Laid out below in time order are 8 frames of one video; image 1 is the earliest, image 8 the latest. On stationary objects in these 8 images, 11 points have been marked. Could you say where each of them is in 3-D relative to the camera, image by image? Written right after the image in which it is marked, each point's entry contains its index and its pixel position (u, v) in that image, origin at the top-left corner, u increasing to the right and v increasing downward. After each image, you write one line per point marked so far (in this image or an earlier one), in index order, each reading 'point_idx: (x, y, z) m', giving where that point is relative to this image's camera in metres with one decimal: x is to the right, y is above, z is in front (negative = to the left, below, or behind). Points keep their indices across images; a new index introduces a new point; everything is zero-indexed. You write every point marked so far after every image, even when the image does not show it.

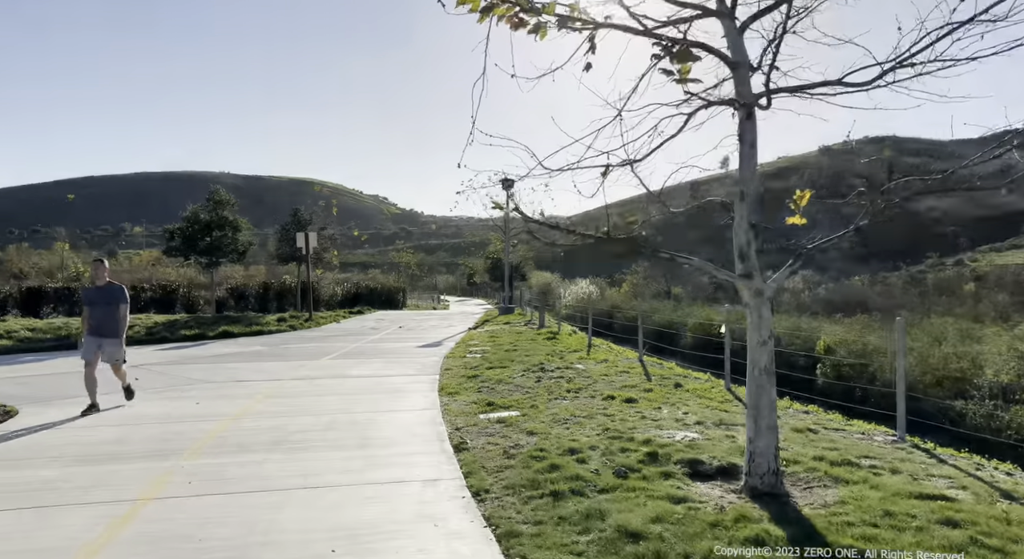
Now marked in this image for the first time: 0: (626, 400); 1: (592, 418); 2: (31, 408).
0: (+1.3, -1.3, +7.3) m
1: (+0.8, -1.4, +6.5) m
2: (-5.4, -1.5, +7.4) m
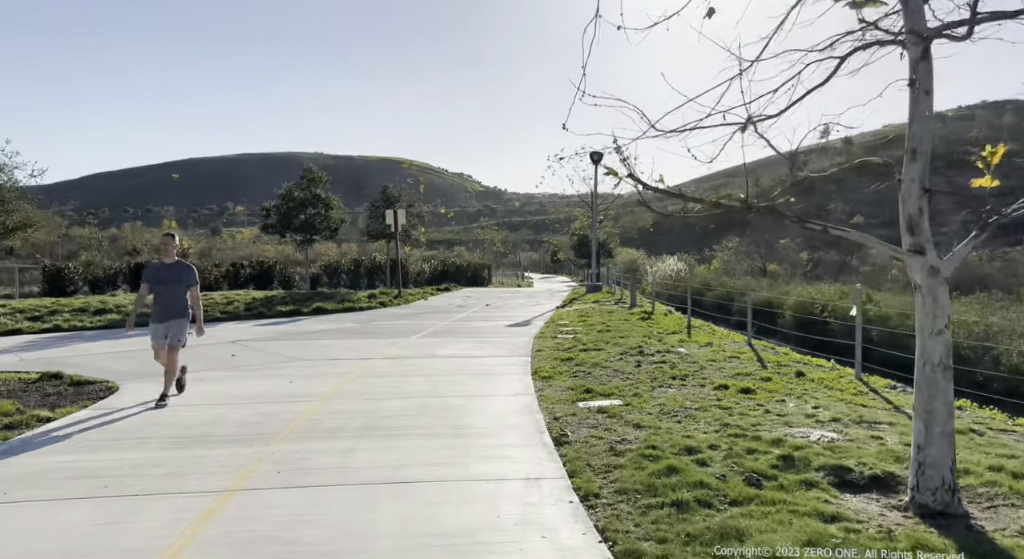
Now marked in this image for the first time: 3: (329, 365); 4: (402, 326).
0: (+2.3, -1.1, +6.6) m
1: (+1.7, -1.2, +5.8) m
2: (-4.3, -1.2, +7.5) m
3: (-2.4, -1.1, +8.6) m
4: (-2.3, -1.0, +13.6) m
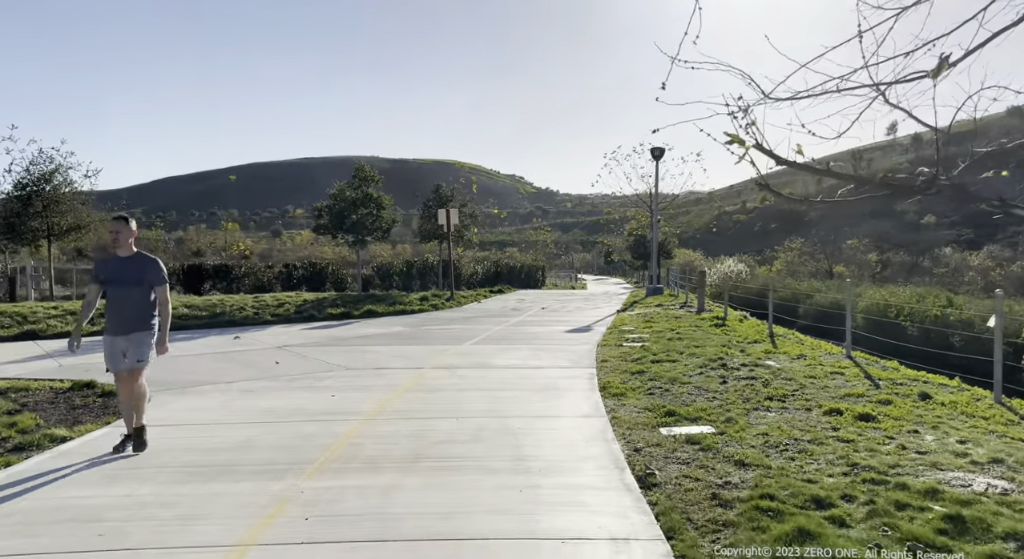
0: (+2.9, -1.1, +5.4) m
1: (+2.3, -1.2, +4.8) m
2: (-3.6, -1.2, +6.9) m
3: (-1.7, -1.2, +7.9) m
4: (-1.1, -1.0, +12.9) m
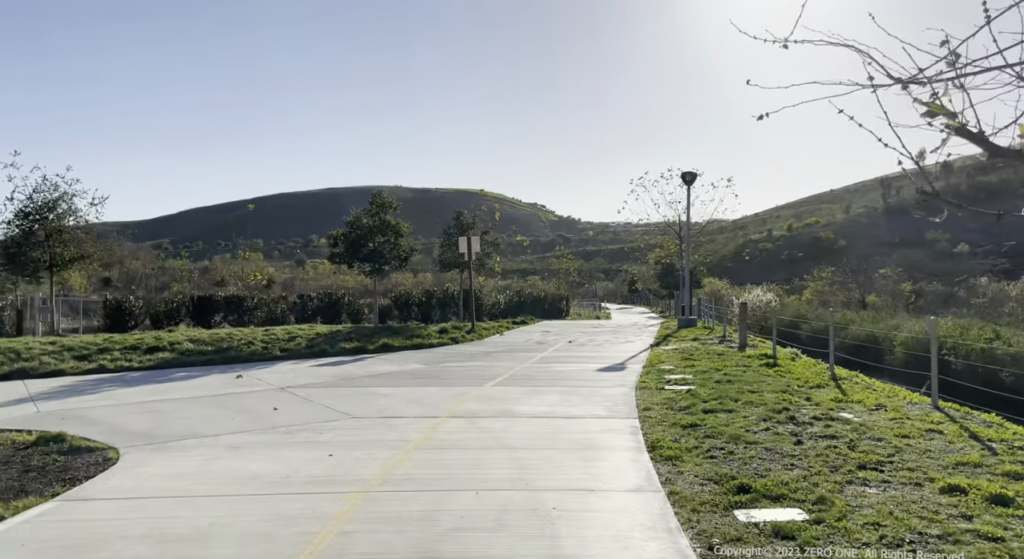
0: (+3.1, -1.4, +4.2) m
1: (+2.5, -1.5, +3.6) m
2: (-3.4, -1.6, +5.9) m
3: (-1.3, -1.5, +6.8) m
4: (-0.6, -1.6, +11.8) m
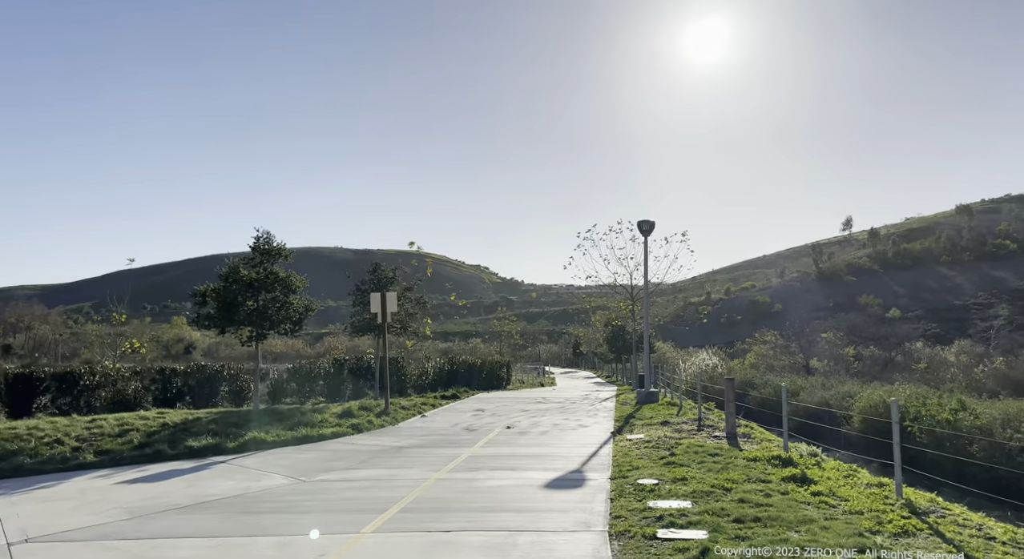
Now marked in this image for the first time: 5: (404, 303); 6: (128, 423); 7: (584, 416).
0: (+2.6, -1.6, +0.8) m
1: (+2.1, -1.6, +0.1) m
2: (-4.0, -1.9, +1.9) m
3: (-2.0, -2.0, +3.0) m
4: (-1.8, -2.5, +8.0) m
5: (-2.9, -0.7, +18.3) m
6: (-6.8, -2.5, +11.7) m
7: (+1.7, -3.2, +15.4) m
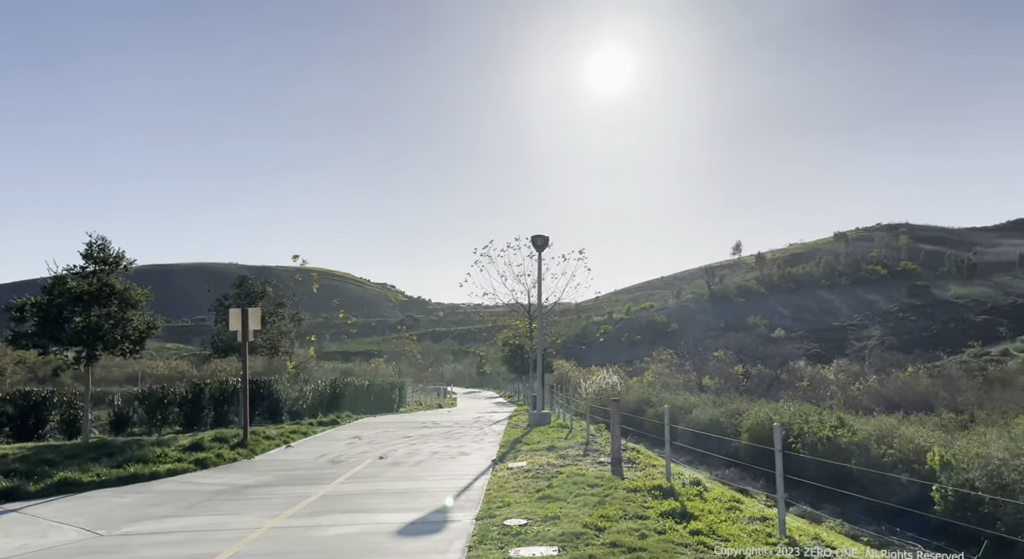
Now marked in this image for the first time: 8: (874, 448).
0: (+2.1, -1.6, +0.2) m
1: (+1.6, -1.5, -0.6) m
2: (-4.6, -1.8, +0.3) m
3: (-2.9, -1.9, +1.7) m
4: (-3.3, -2.6, +6.6) m
5: (-5.9, -1.0, +16.7) m
6: (-8.8, -2.7, +9.6) m
7: (-0.9, -3.6, +14.4) m
8: (+10.0, -4.6, +17.8) m
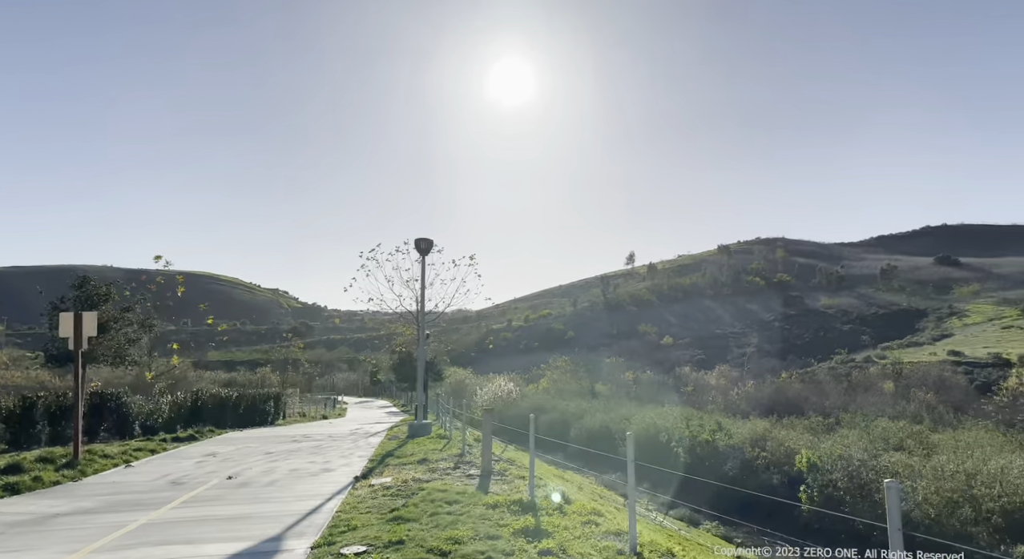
0: (+1.5, -1.6, -0.1) m
1: (+1.2, -1.5, -0.9) m
2: (-5.1, -1.7, -1.0) m
3: (-3.6, -1.8, +0.6) m
4: (-4.8, -2.6, +5.4) m
5: (-8.9, -1.1, +15.1) m
6: (-10.6, -2.6, +7.6) m
7: (-3.6, -3.6, +13.5) m
8: (+6.7, -4.8, +18.5) m
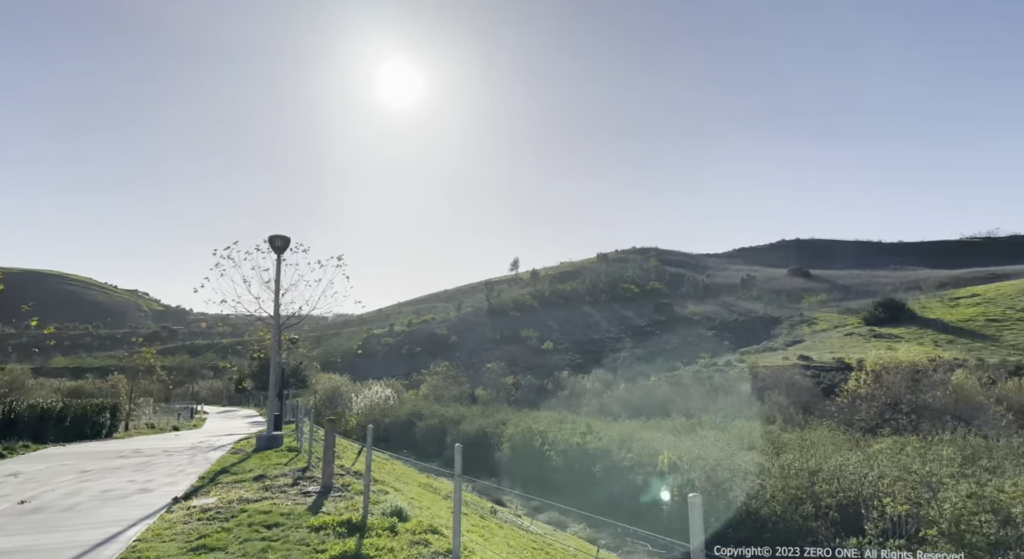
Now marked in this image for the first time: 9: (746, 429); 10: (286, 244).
0: (+1.0, -1.5, -0.4) m
1: (+0.8, -1.4, -1.3) m
2: (-5.4, -1.5, -2.4) m
3: (-4.1, -1.7, -0.6) m
4: (-6.1, -2.5, +4.0) m
5: (-11.8, -0.9, +12.7) m
6: (-12.3, -2.4, +5.0) m
7: (-6.4, -3.6, +12.1) m
8: (+2.8, -5.0, +18.7) m
9: (+6.5, -4.2, +18.4) m
10: (-6.2, +0.9, +18.0) m
